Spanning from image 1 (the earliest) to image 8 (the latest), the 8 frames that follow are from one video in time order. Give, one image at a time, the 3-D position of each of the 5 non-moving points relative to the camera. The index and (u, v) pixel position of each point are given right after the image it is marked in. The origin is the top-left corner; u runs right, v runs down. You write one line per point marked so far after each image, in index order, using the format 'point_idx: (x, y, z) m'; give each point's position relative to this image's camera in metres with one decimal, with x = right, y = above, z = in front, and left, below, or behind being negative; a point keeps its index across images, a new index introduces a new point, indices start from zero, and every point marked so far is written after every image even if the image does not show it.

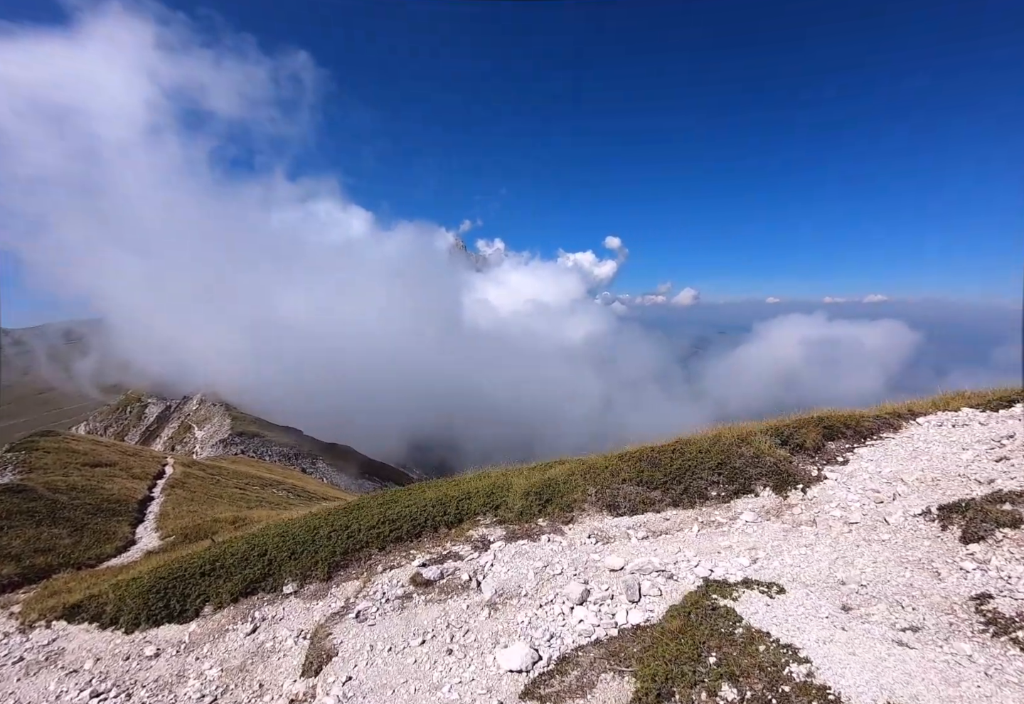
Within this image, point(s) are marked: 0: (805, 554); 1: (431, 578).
0: (+10.8, -7.2, +16.8) m
1: (-3.3, -9.2, +19.0) m
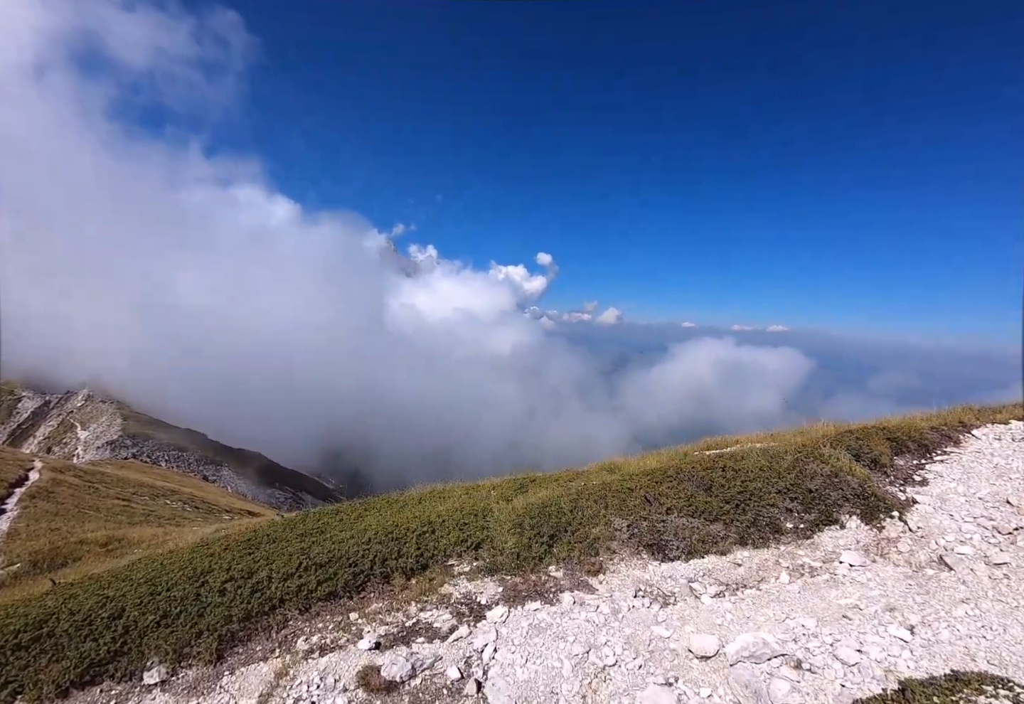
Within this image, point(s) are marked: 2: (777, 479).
0: (+11.5, -6.7, +11.5) m
1: (-2.9, -8.0, +11.6) m
2: (+10.2, -4.9, +17.9) m
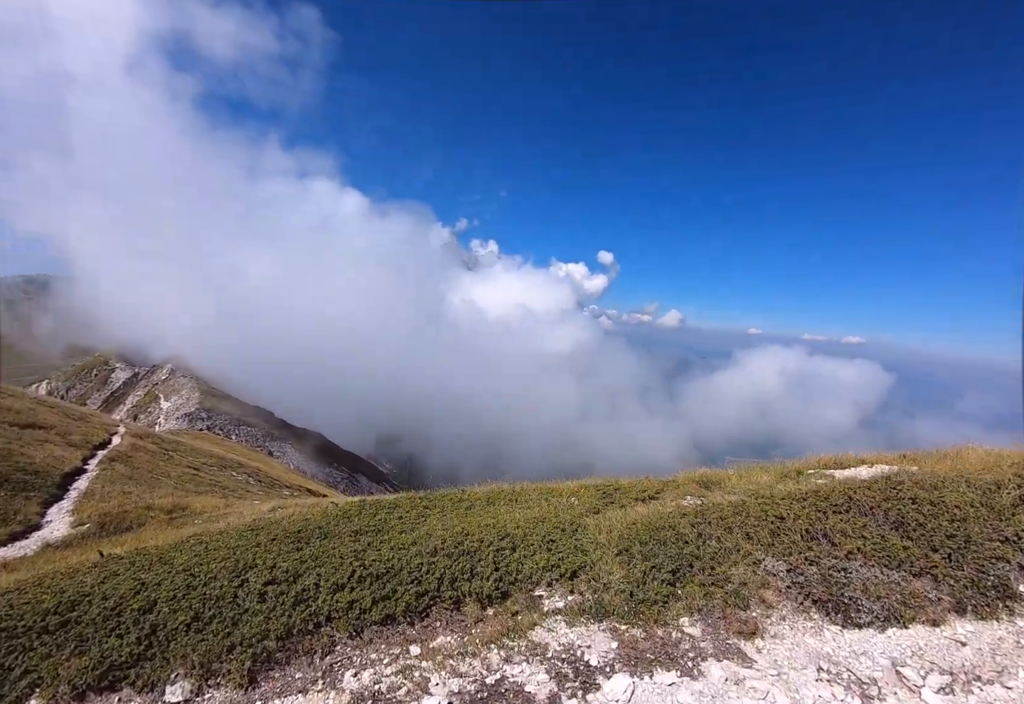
0: (+13.7, -6.5, +6.2) m
1: (-0.6, -7.1, +7.9) m
2: (+13.2, -4.6, +12.8) m
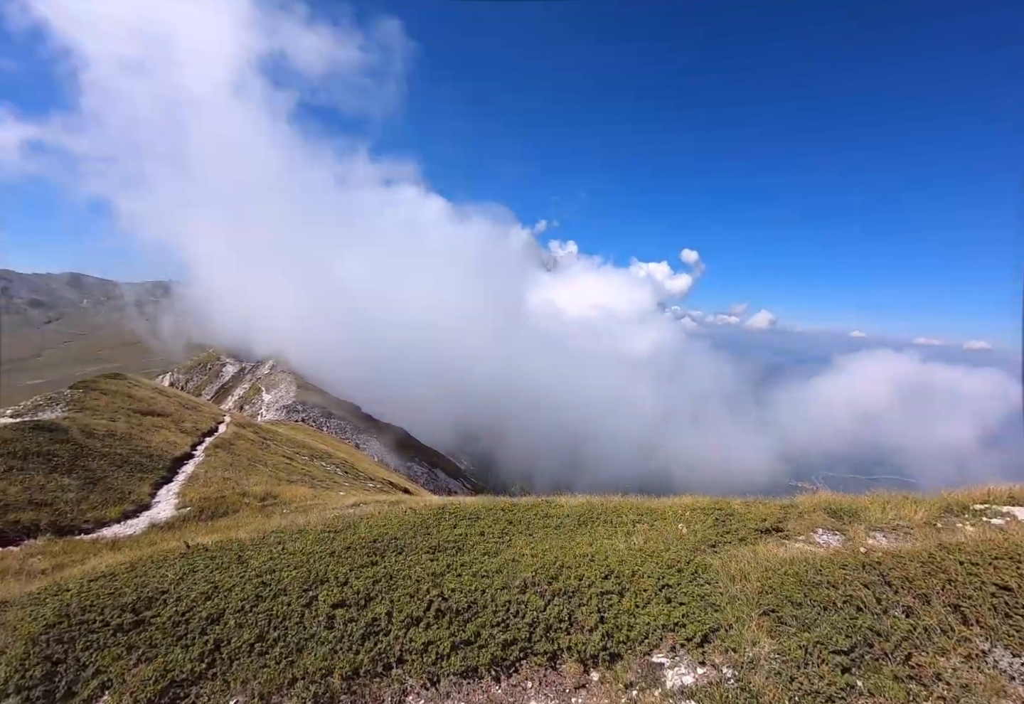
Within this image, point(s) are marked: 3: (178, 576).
0: (+14.9, -6.5, +1.2) m
1: (+1.1, -6.9, +5.1) m
2: (+15.5, -4.6, +7.7) m
3: (-14.0, -9.4, +19.6) m
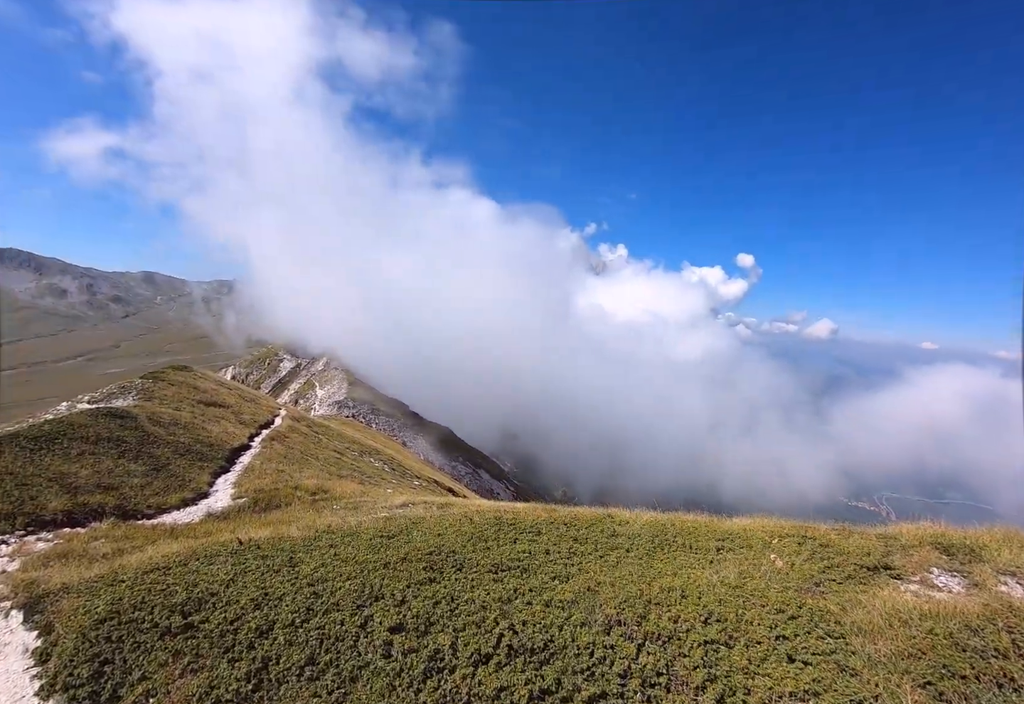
0: (+15.8, -6.7, -2.4) m
1: (+2.4, -6.8, +2.8) m
2: (+17.0, -4.9, +4.0) m
3: (-11.3, -8.9, +18.7) m
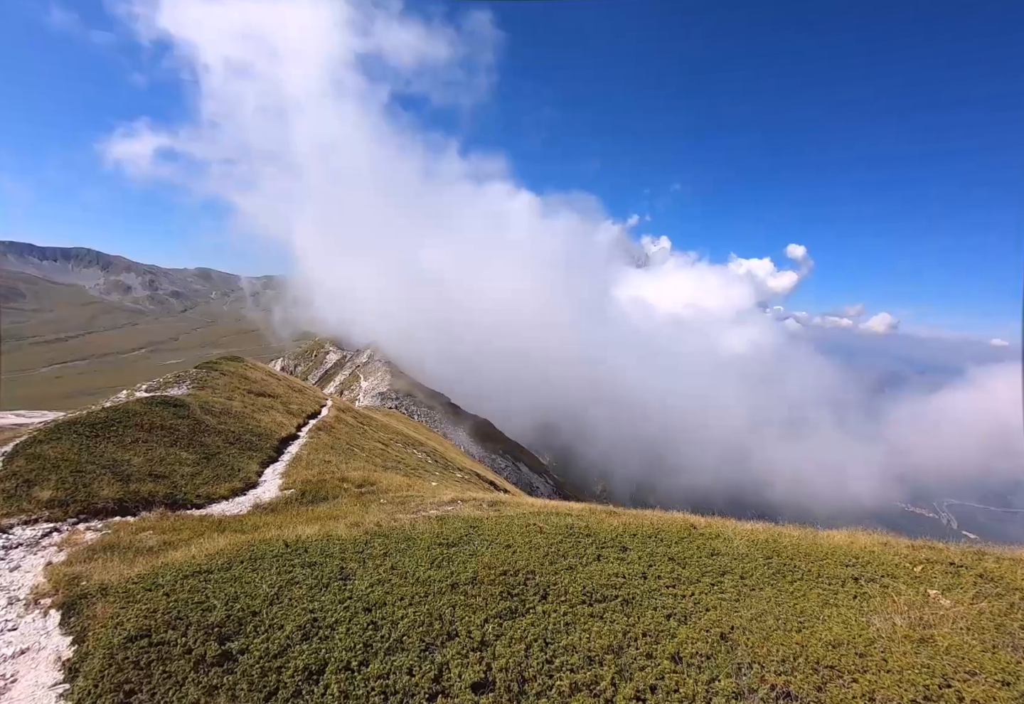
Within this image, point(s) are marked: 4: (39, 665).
0: (+17.1, -6.3, -7.0) m
1: (+4.1, -6.3, -0.7) m
2: (+18.8, -4.4, -0.7) m
3: (-8.3, -8.2, +16.2) m
4: (-16.2, -10.7, +16.1) m
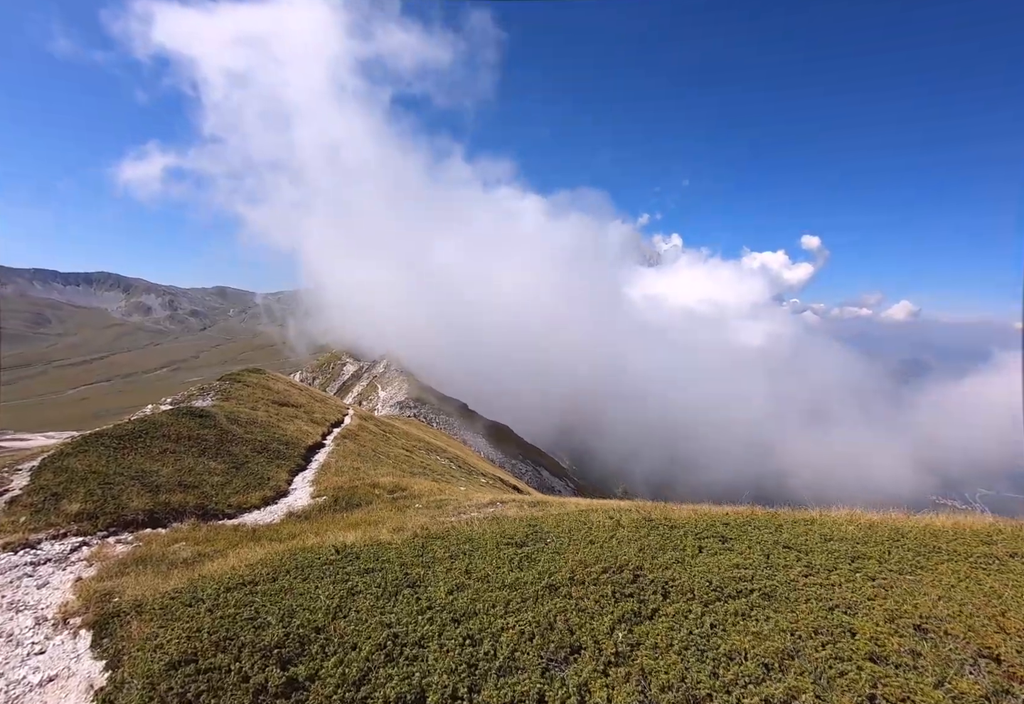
0: (+19.2, -4.1, -10.1) m
1: (+6.5, -4.7, -3.4) m
2: (+21.1, -2.2, -3.8) m
3: (-5.3, -7.3, +13.9) m
4: (-13.2, -10.2, +13.9) m
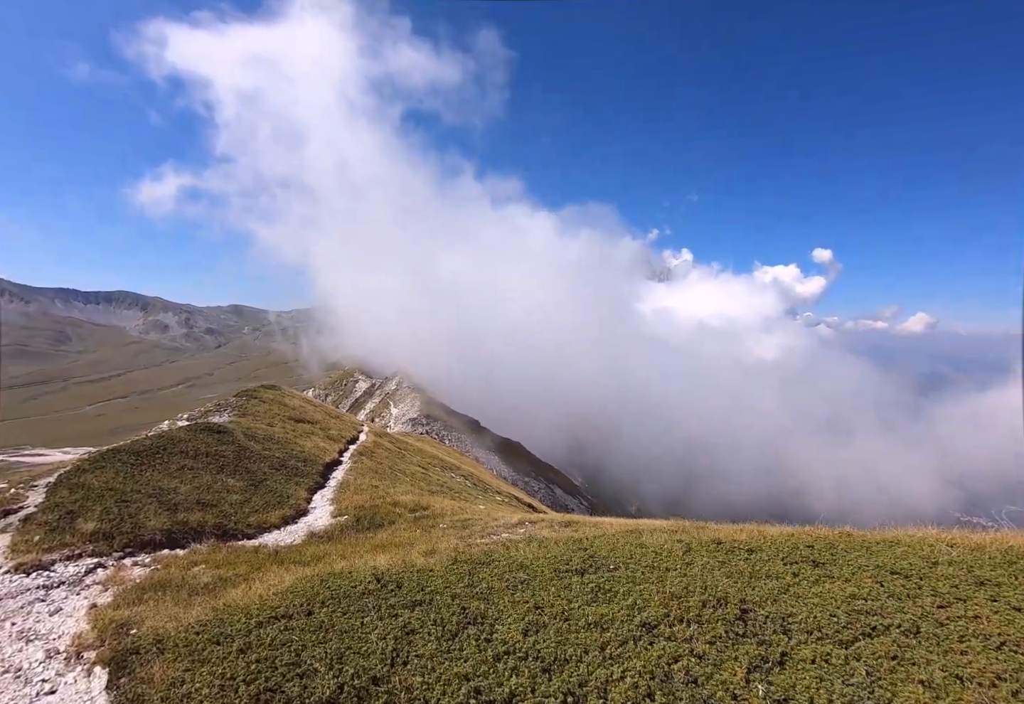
0: (+20.8, -3.2, -12.4) m
1: (+8.1, -4.0, -5.5) m
2: (+22.8, -1.5, -6.1) m
3: (-3.3, -7.3, +12.0) m
4: (-11.1, -10.2, +12.0) m
